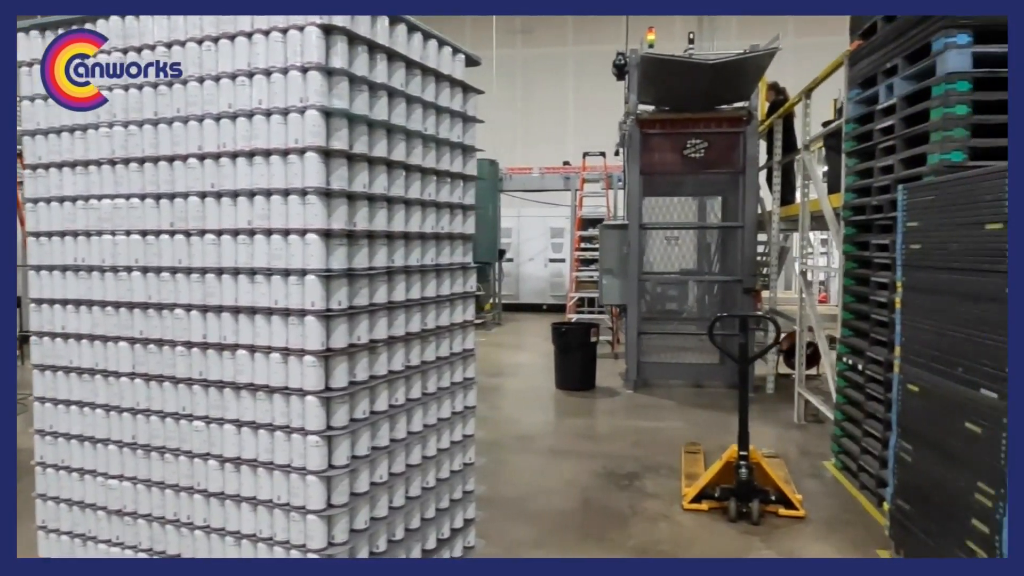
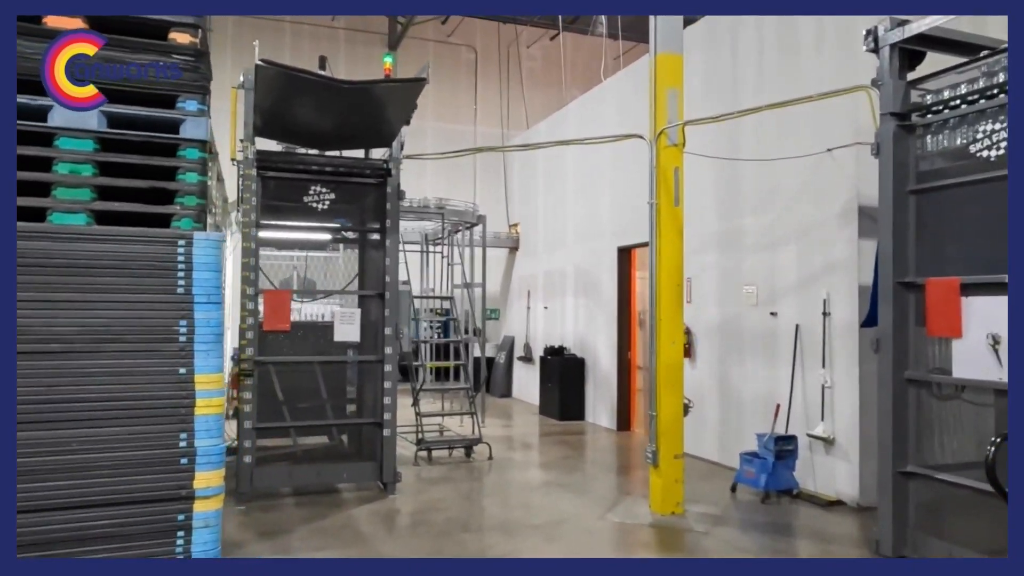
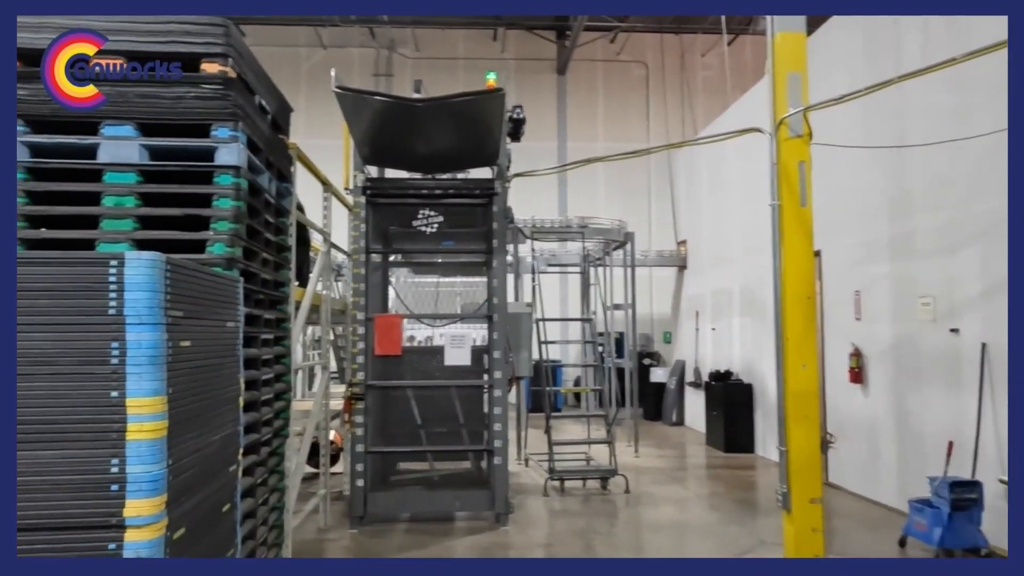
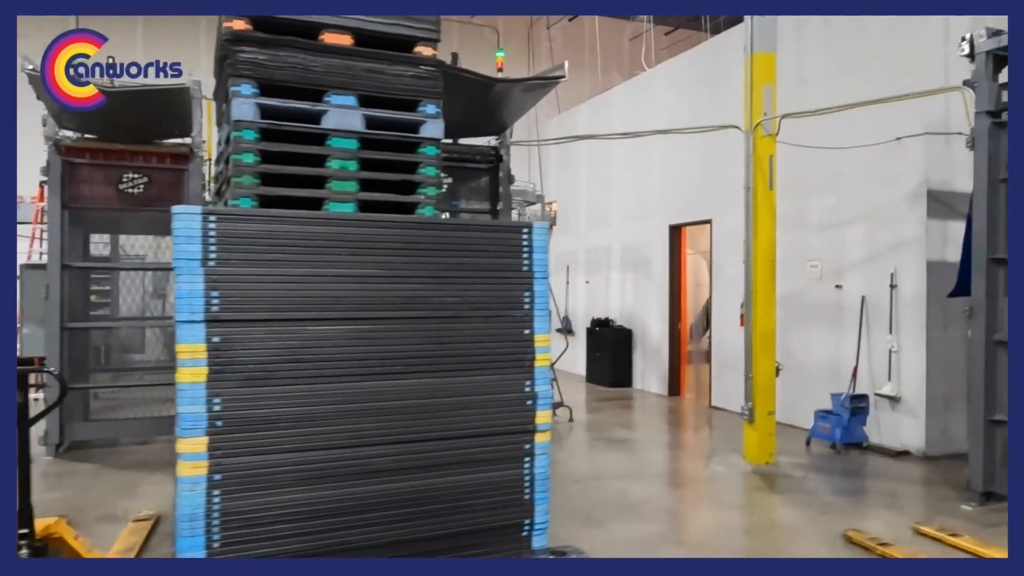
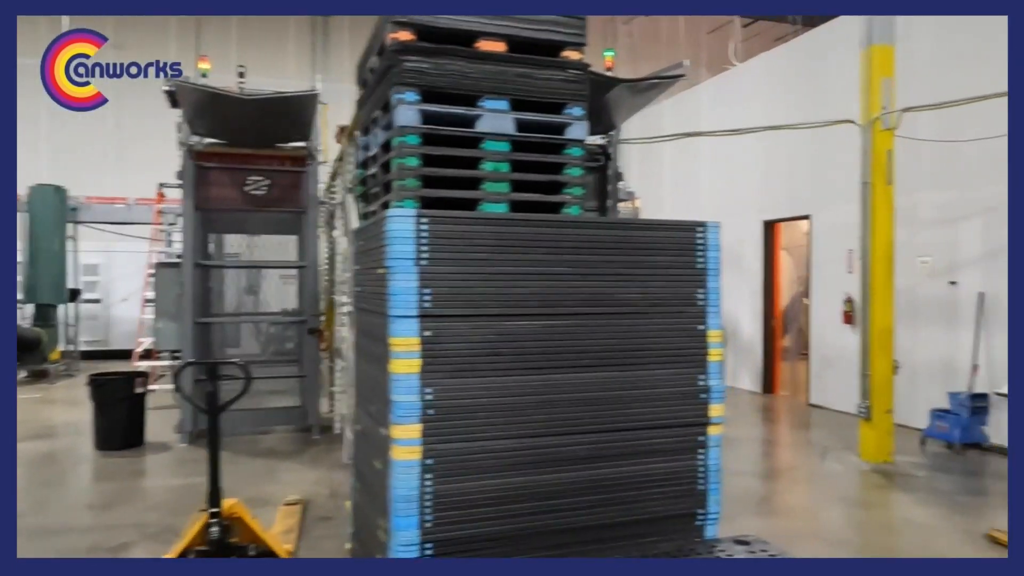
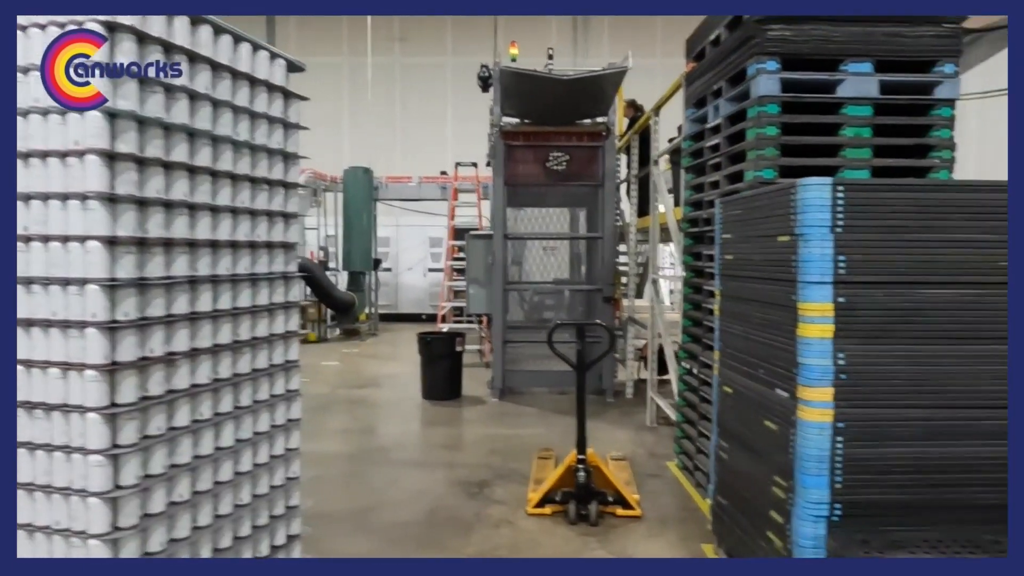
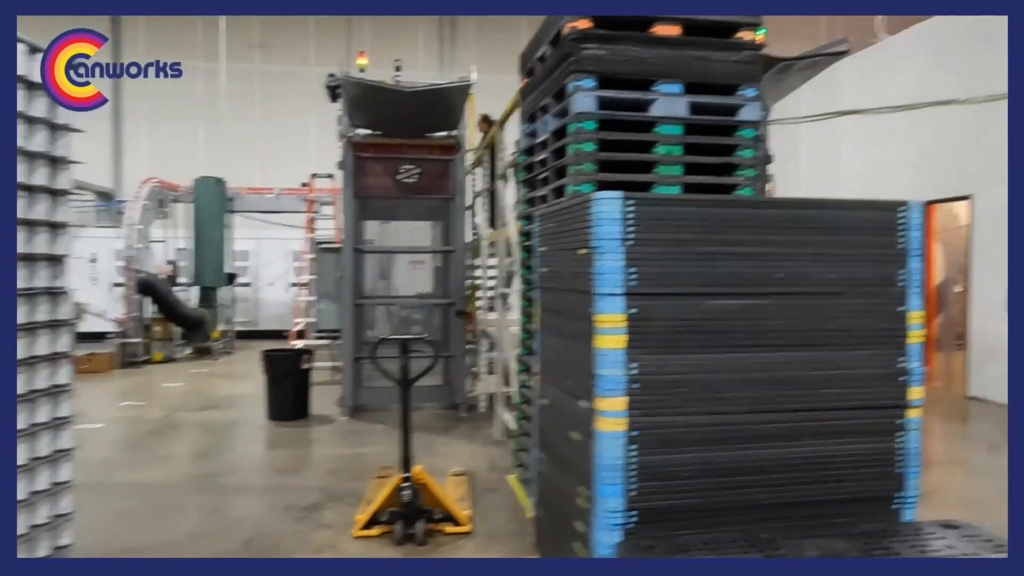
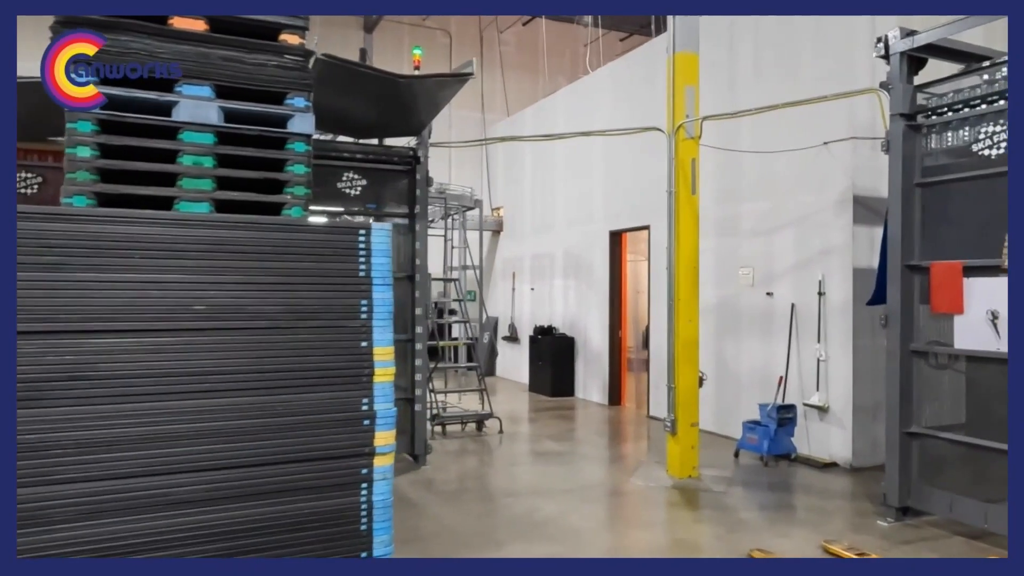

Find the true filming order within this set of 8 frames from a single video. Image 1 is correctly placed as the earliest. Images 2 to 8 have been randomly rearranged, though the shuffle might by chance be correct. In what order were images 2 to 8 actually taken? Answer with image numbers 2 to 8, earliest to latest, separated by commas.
6, 7, 5, 4, 8, 2, 3
